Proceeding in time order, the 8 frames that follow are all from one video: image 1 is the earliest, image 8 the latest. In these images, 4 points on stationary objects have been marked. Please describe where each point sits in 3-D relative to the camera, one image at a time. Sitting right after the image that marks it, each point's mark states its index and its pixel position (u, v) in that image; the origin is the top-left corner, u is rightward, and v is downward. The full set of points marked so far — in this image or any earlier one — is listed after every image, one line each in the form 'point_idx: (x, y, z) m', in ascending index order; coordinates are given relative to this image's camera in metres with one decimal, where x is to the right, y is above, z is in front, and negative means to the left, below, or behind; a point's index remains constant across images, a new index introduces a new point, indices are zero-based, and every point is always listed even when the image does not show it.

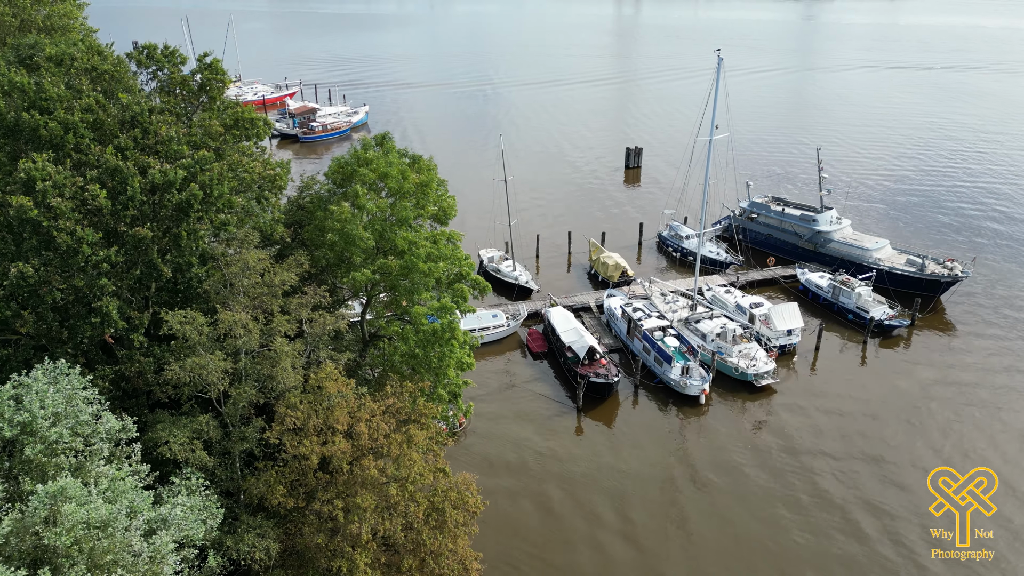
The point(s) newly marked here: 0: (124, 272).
0: (-6.9, +0.3, +12.7) m
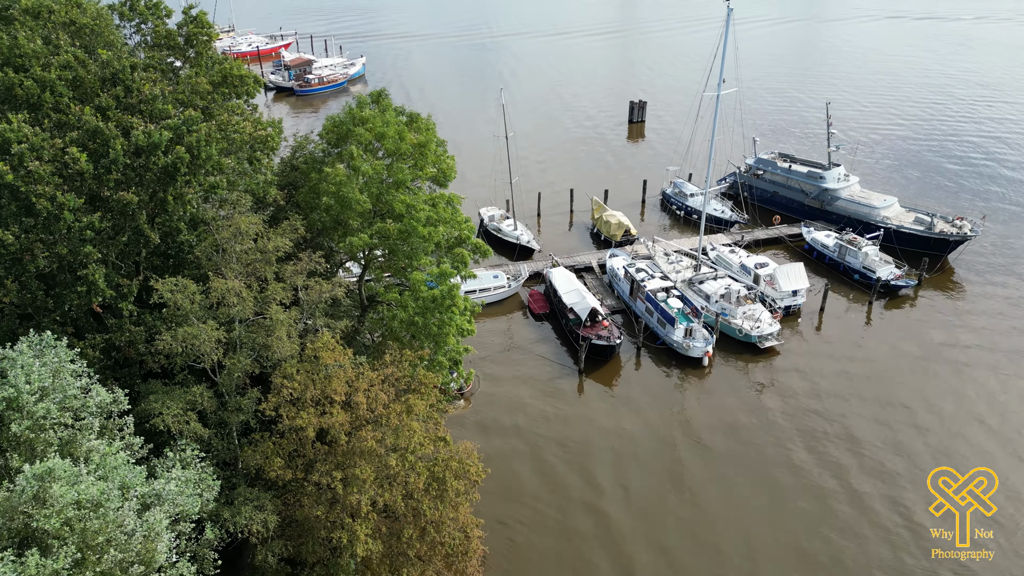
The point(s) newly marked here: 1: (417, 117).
0: (-6.8, +0.8, +12.2) m
1: (-2.2, +4.0, +16.6) m
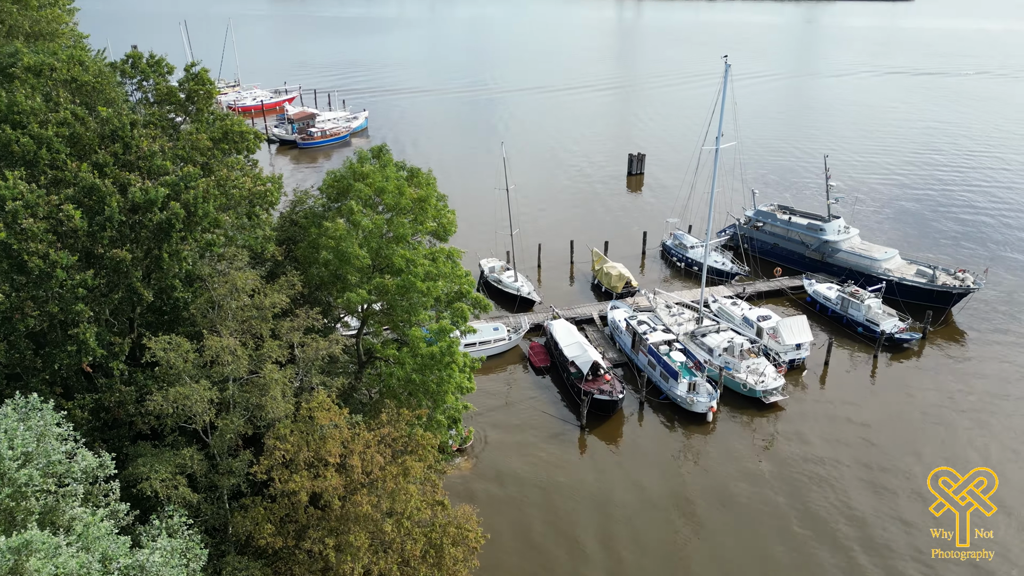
0: (-6.8, -0.1, +12.0) m
1: (-2.2, +2.7, +16.6) m
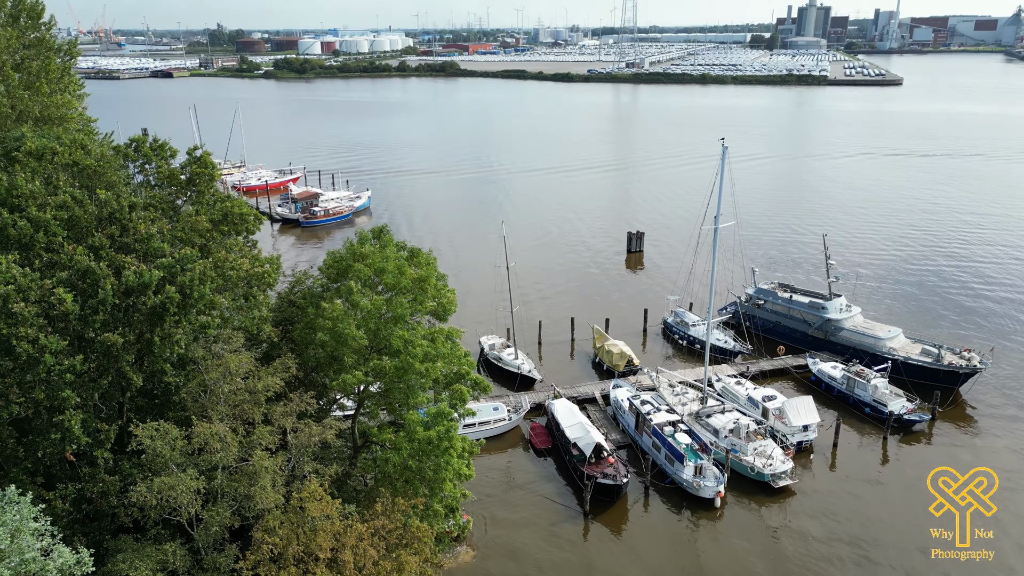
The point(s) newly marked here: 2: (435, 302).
0: (-6.8, -1.5, +11.7) m
1: (-2.2, +0.8, +16.5) m
2: (-1.7, -0.3, +15.8) m
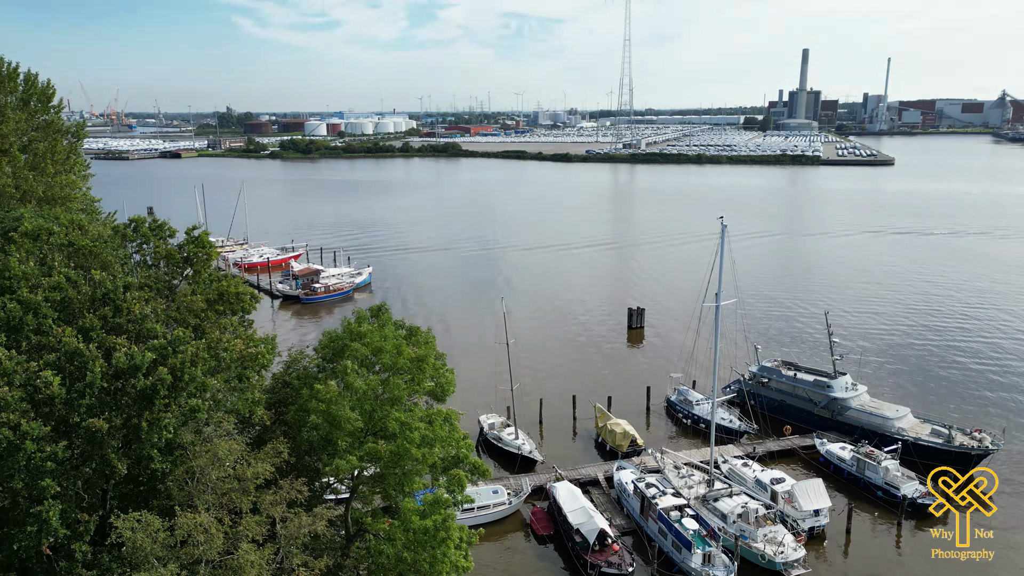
0: (-6.8, -2.8, +11.2) m
1: (-2.2, -1.0, +16.3) m
2: (-1.7, -2.0, +15.4) m
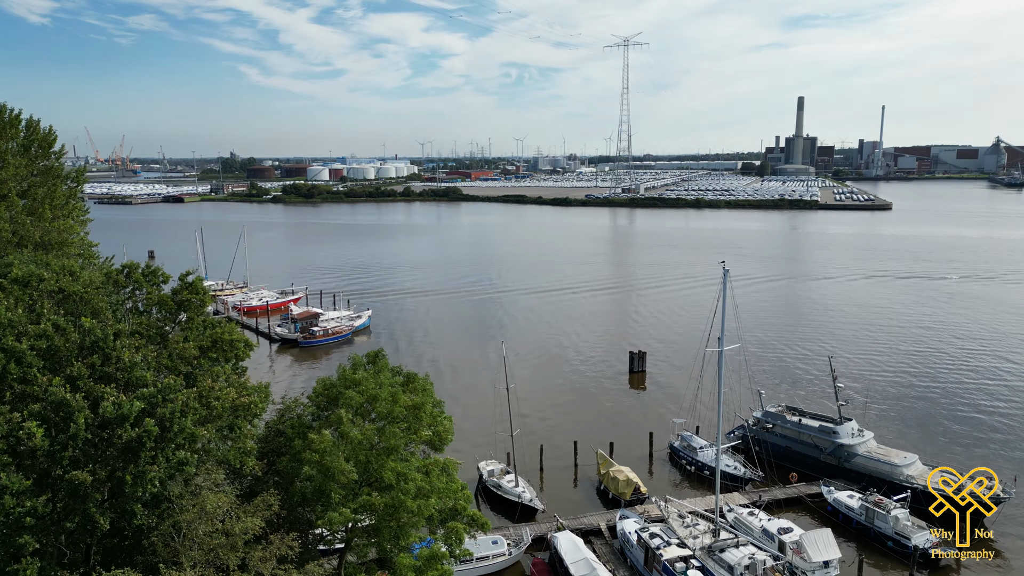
0: (-6.8, -3.5, +10.7) m
1: (-2.2, -2.0, +15.9) m
2: (-1.7, -3.0, +15.0) m
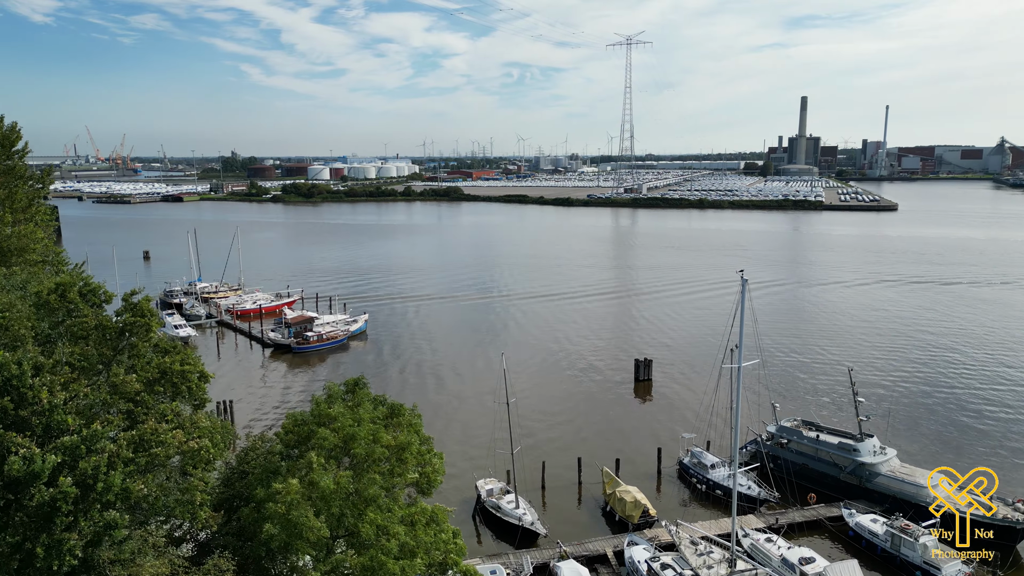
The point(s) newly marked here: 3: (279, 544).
0: (-6.8, -3.8, +8.7) m
1: (-2.2, -2.3, +13.9) m
2: (-1.7, -3.4, +12.9) m
3: (-3.7, -4.1, +11.4) m
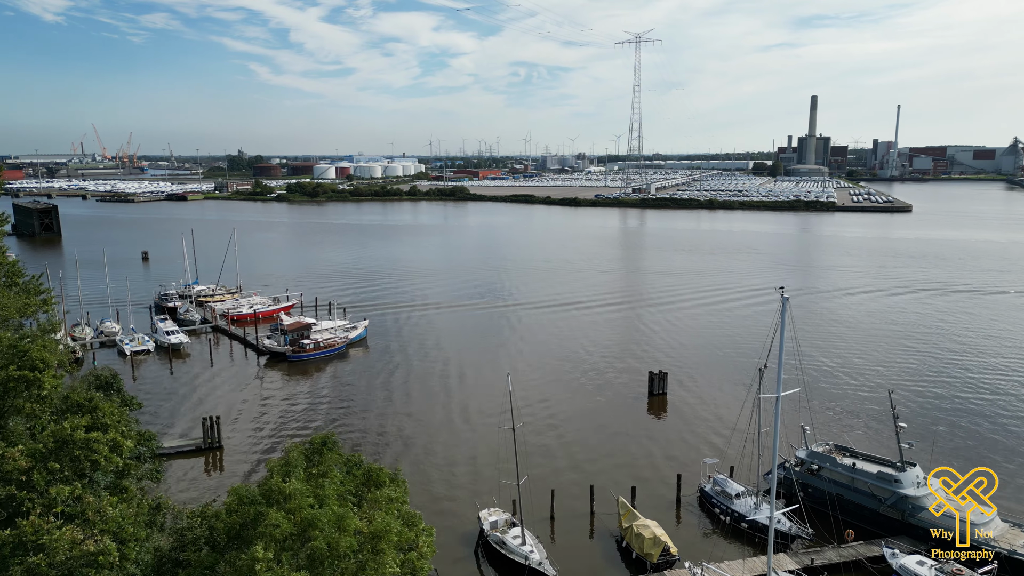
0: (-6.8, -4.4, +5.8) m
1: (-2.1, -2.9, +11.0) m
2: (-1.6, -3.9, +10.0) m
3: (-3.6, -4.6, +8.5) m
